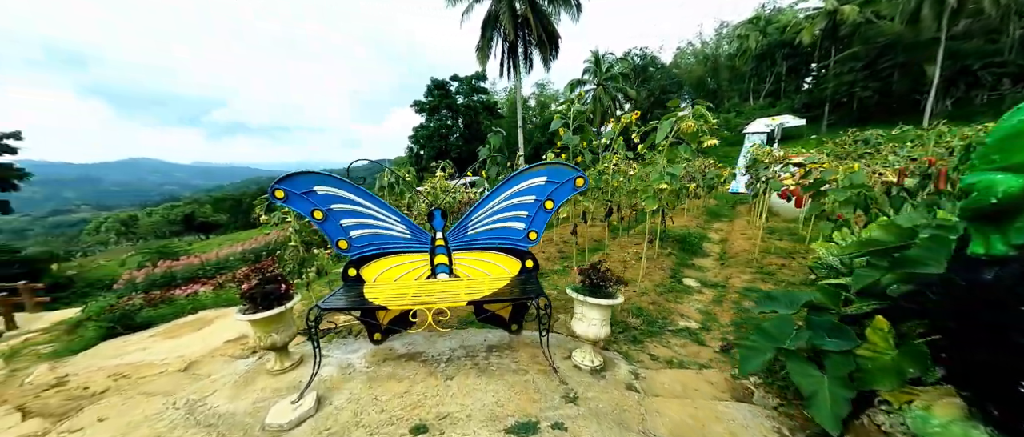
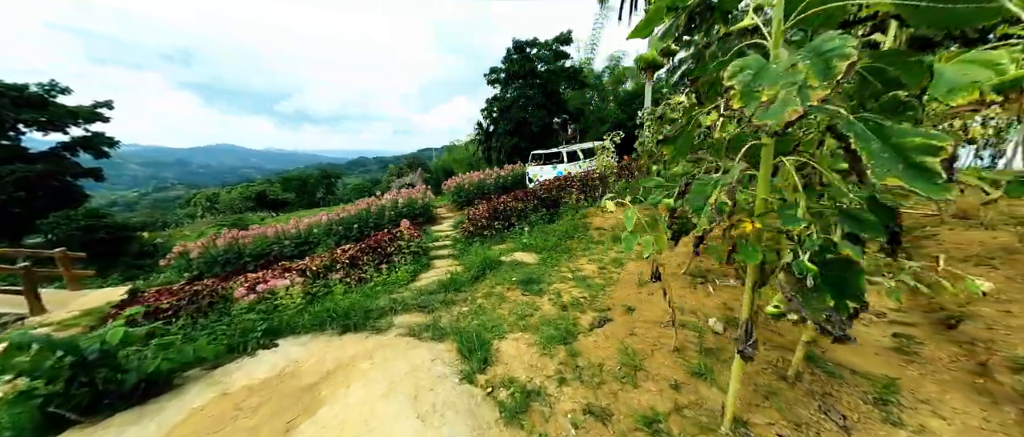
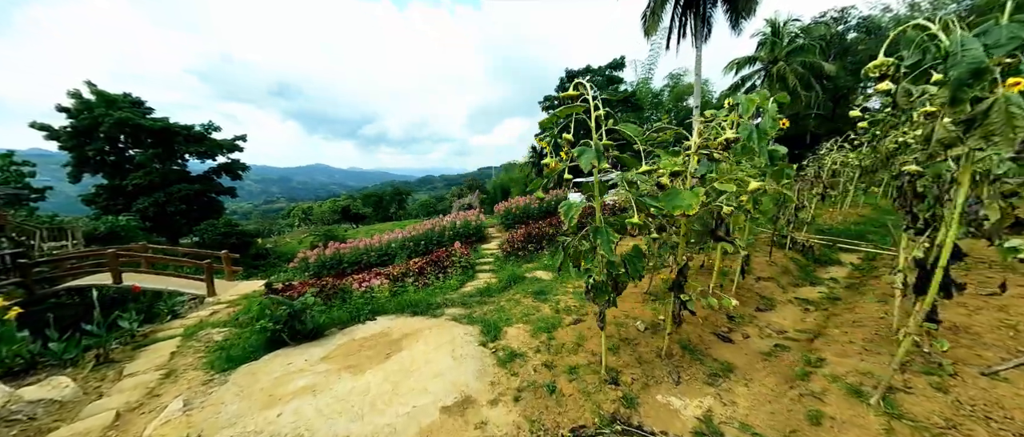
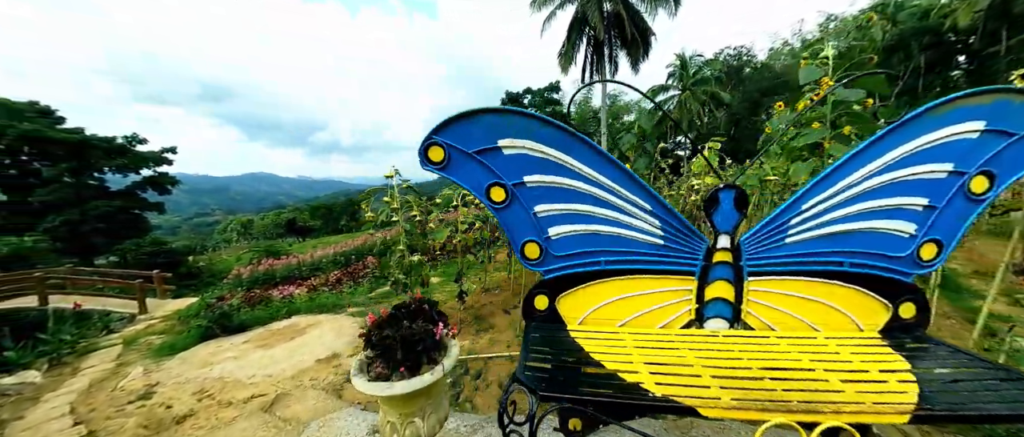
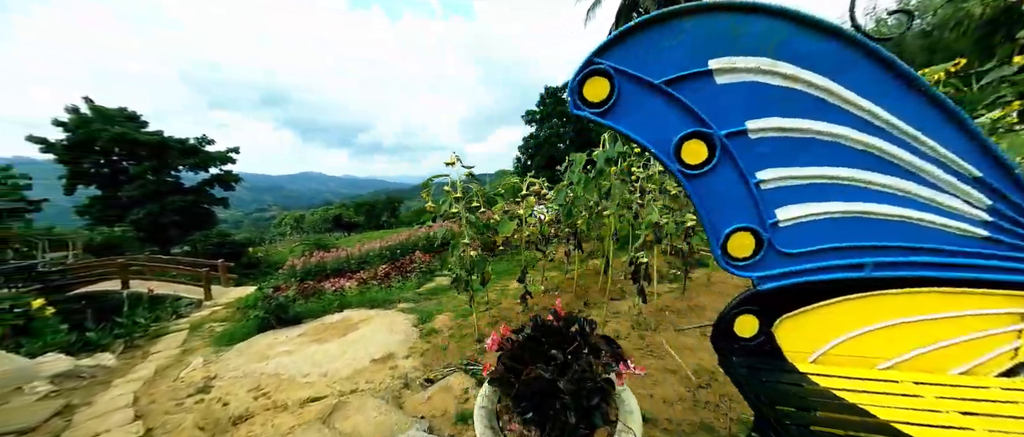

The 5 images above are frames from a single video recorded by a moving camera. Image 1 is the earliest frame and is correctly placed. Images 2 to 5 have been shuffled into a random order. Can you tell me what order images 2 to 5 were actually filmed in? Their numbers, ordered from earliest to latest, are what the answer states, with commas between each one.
4, 5, 3, 2
